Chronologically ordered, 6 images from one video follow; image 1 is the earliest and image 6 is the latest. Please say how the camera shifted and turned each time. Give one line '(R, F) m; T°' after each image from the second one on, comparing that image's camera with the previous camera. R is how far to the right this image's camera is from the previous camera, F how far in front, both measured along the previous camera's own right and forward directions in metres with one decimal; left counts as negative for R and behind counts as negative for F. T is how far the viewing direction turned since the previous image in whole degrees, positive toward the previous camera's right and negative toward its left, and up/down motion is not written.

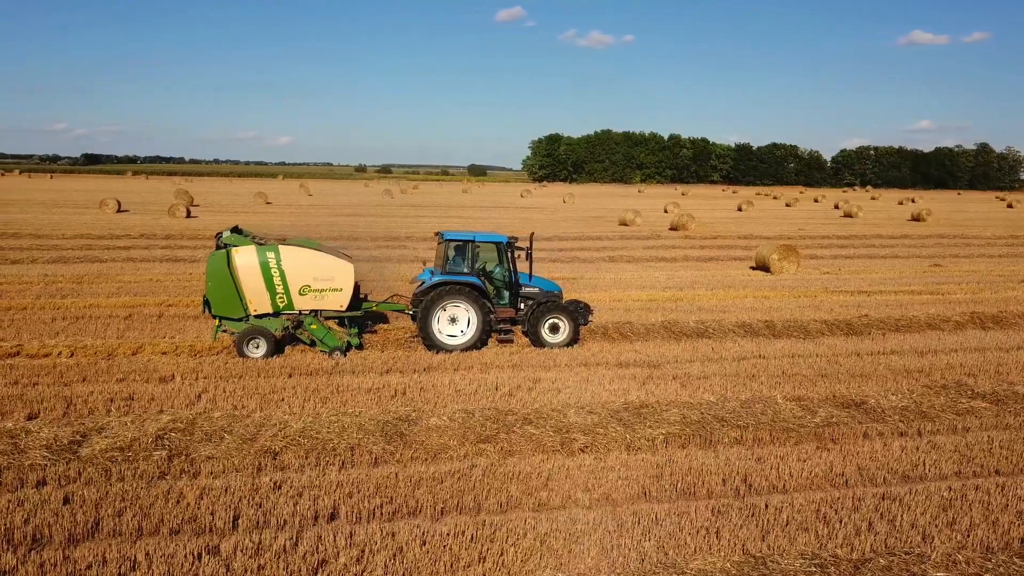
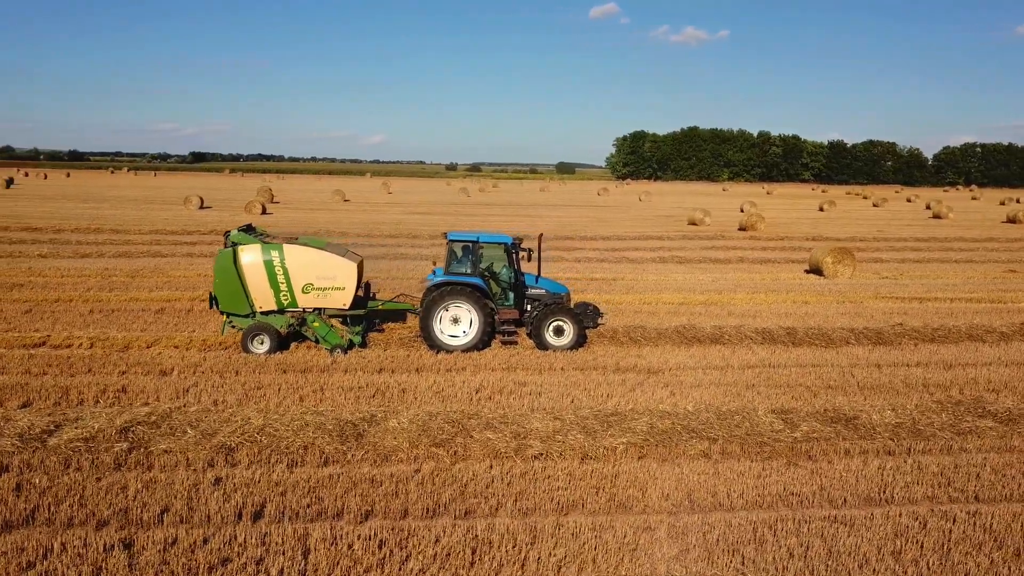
(+0.9, +0.1) m; -6°
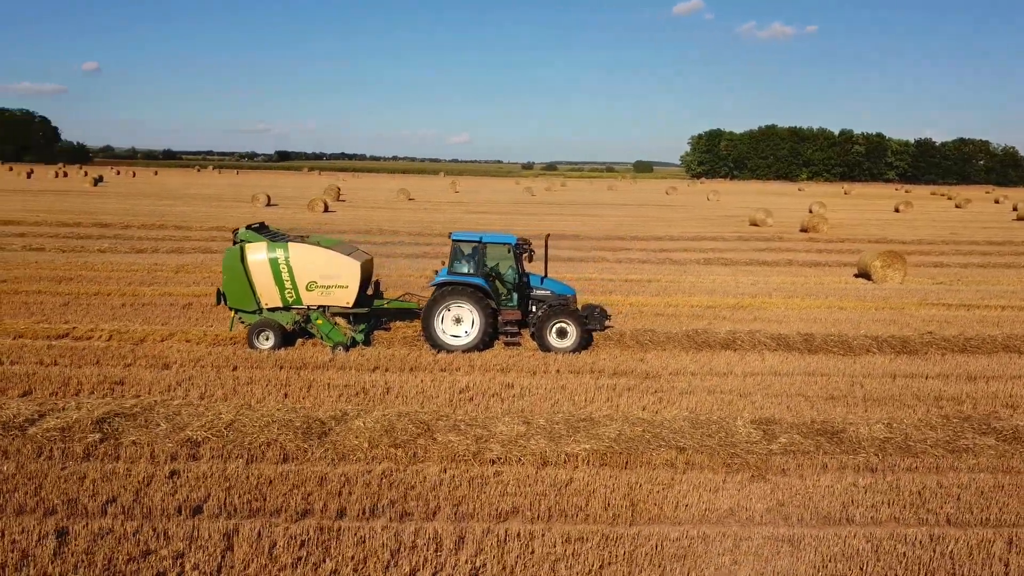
(+0.8, +0.1) m; -5°
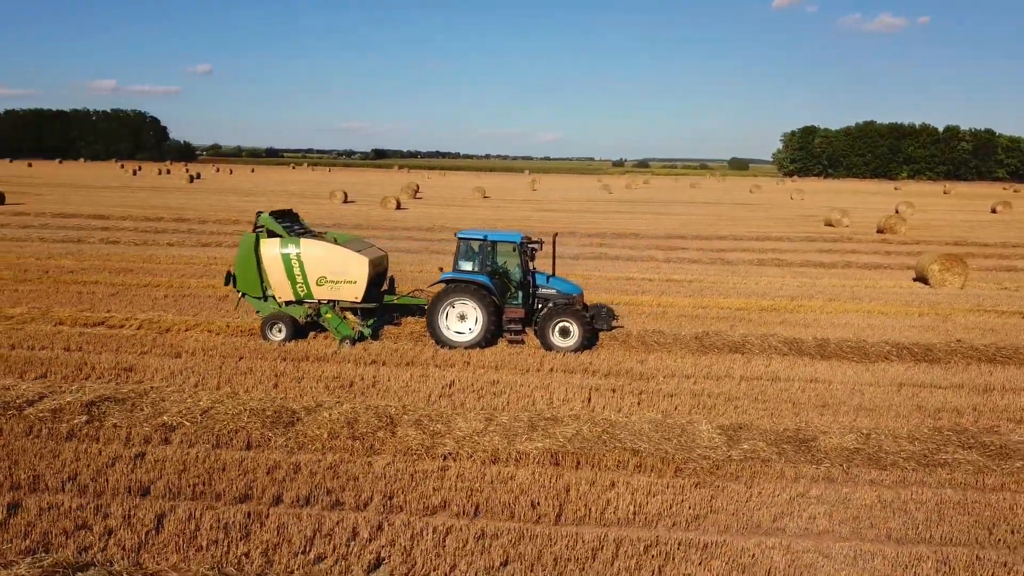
(+0.9, 0.0) m; -6°
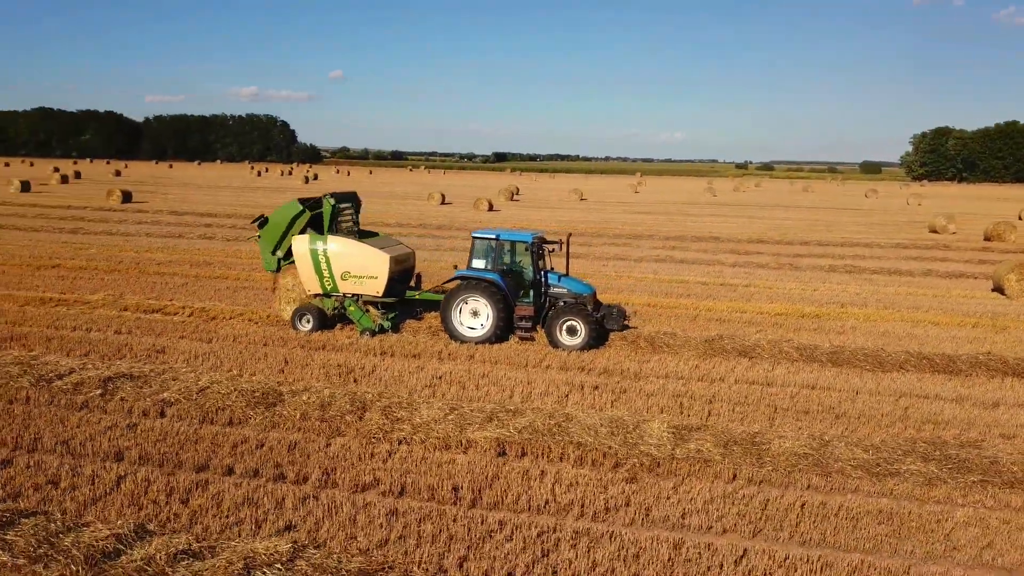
(+1.2, -0.2) m; -8°
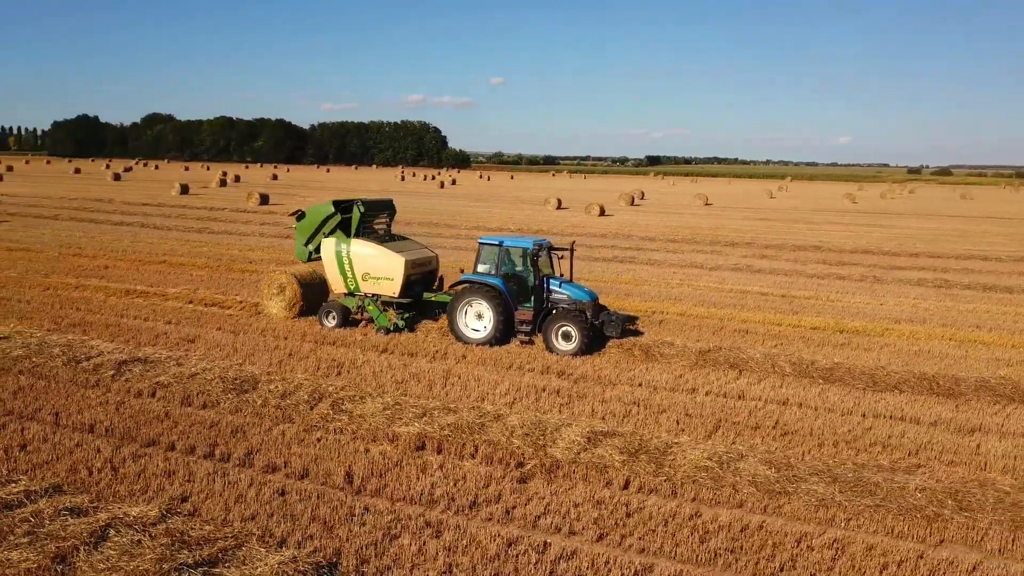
(+1.7, -0.1) m; -10°
